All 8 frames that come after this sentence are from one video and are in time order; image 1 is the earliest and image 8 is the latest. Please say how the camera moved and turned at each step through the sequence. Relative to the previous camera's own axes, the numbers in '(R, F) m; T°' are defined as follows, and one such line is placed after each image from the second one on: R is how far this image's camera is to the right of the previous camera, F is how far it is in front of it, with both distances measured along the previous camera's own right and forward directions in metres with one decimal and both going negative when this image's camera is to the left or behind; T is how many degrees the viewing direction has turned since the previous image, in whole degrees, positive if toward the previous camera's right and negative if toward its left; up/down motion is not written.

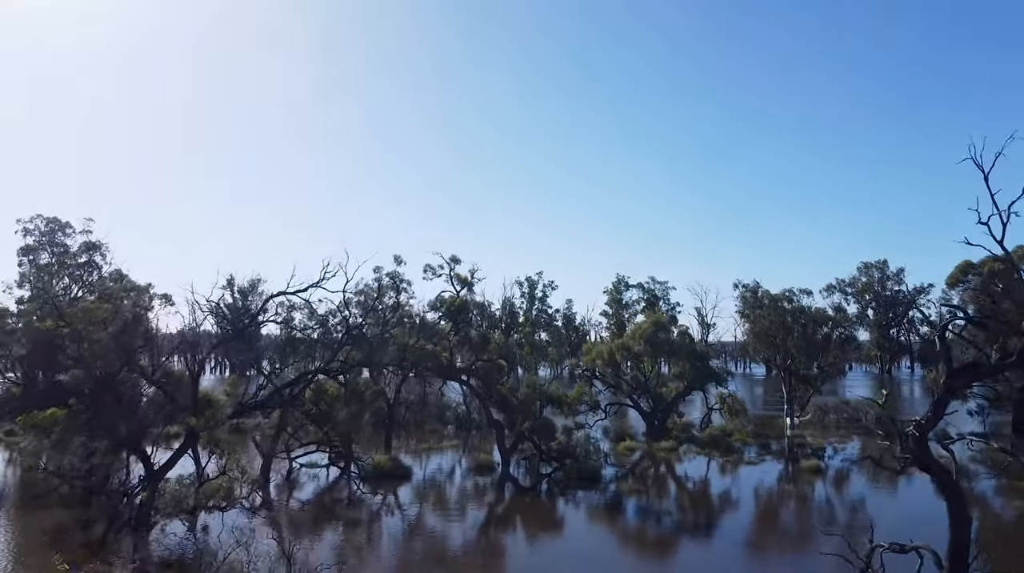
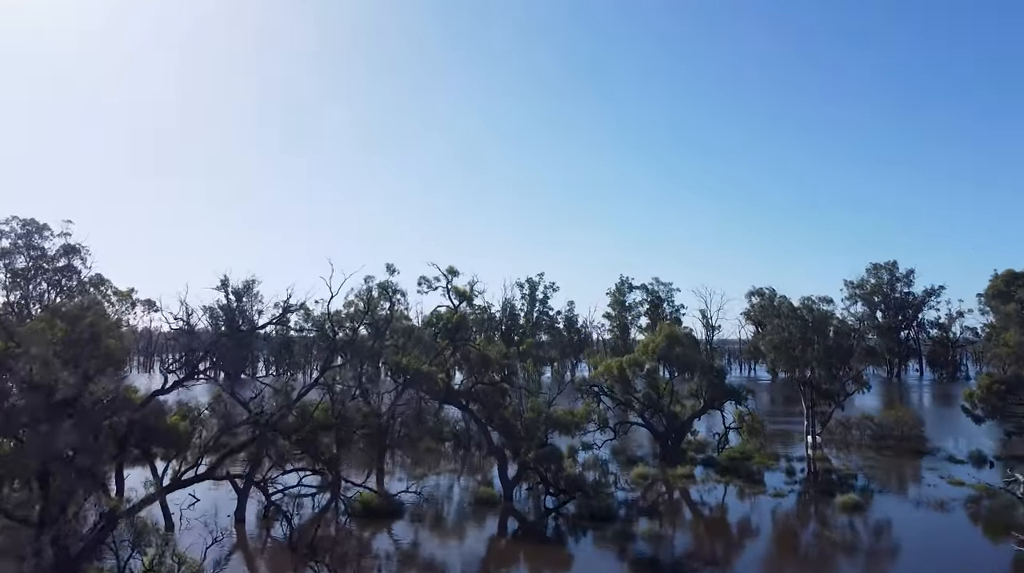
(-0.1, +2.0) m; 0°
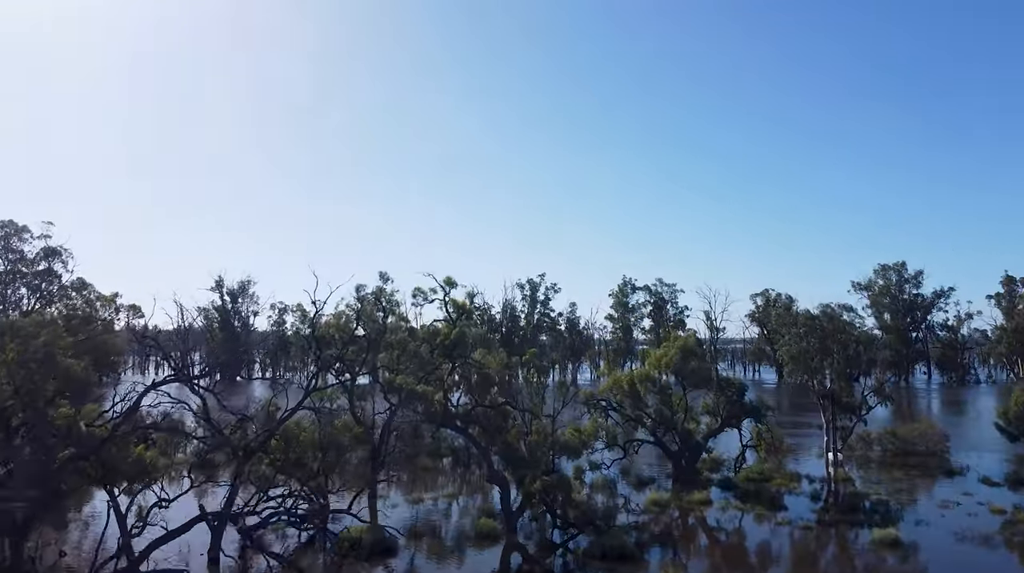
(-0.1, +1.8) m; 0°
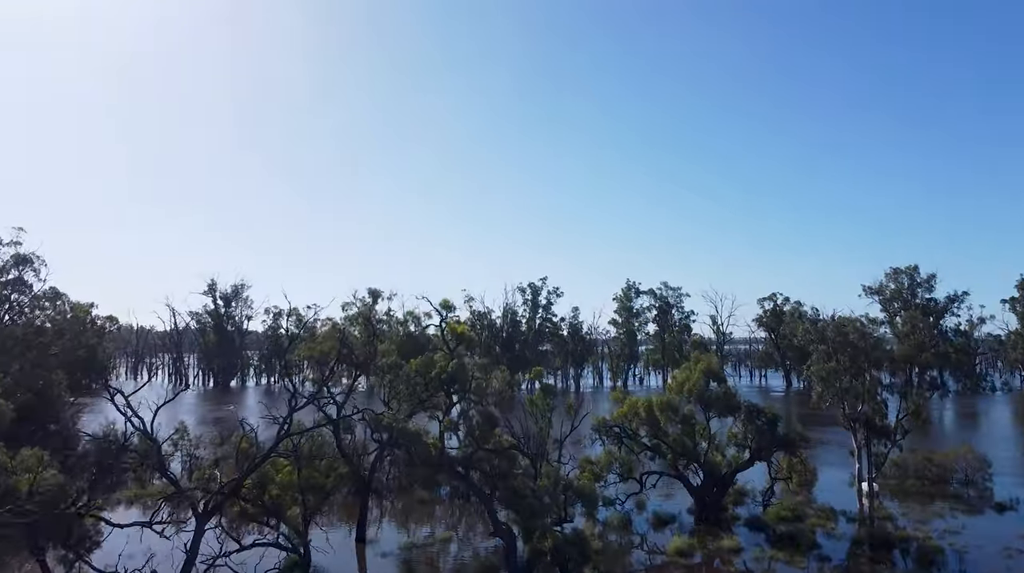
(-0.2, +2.4) m; 0°
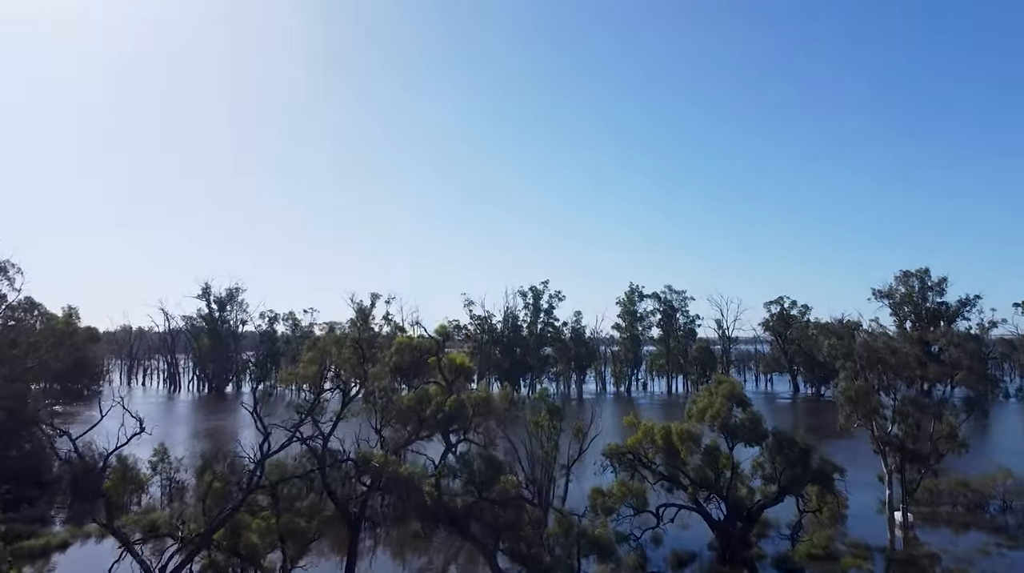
(-0.1, +2.0) m; 0°
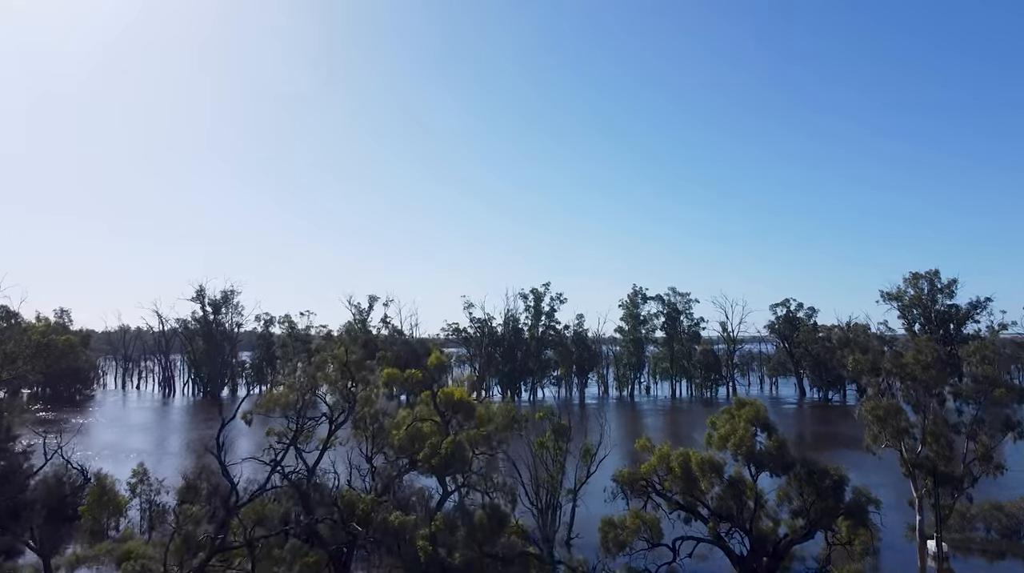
(-0.1, +1.7) m; 0°
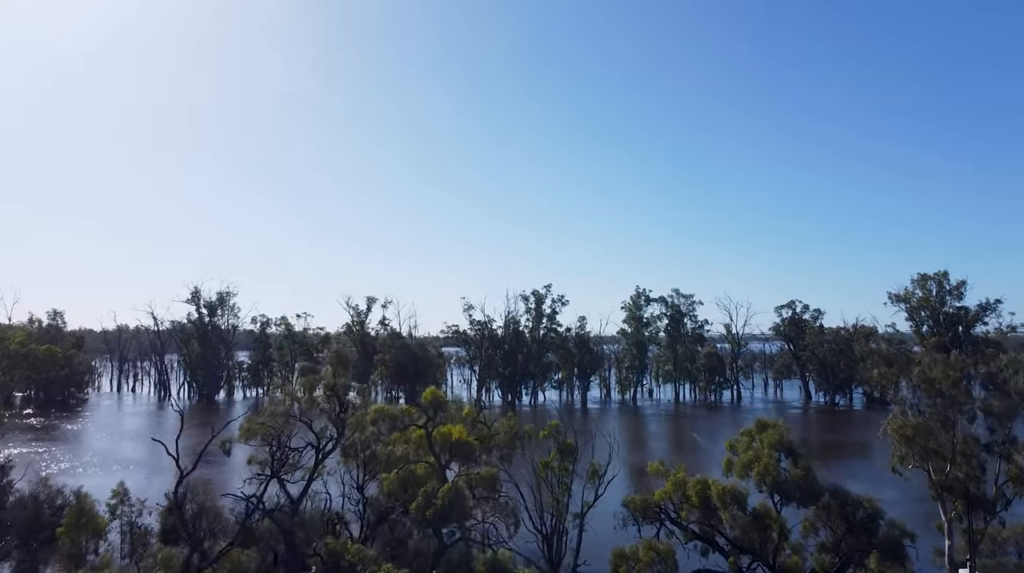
(-0.1, +1.5) m; 0°
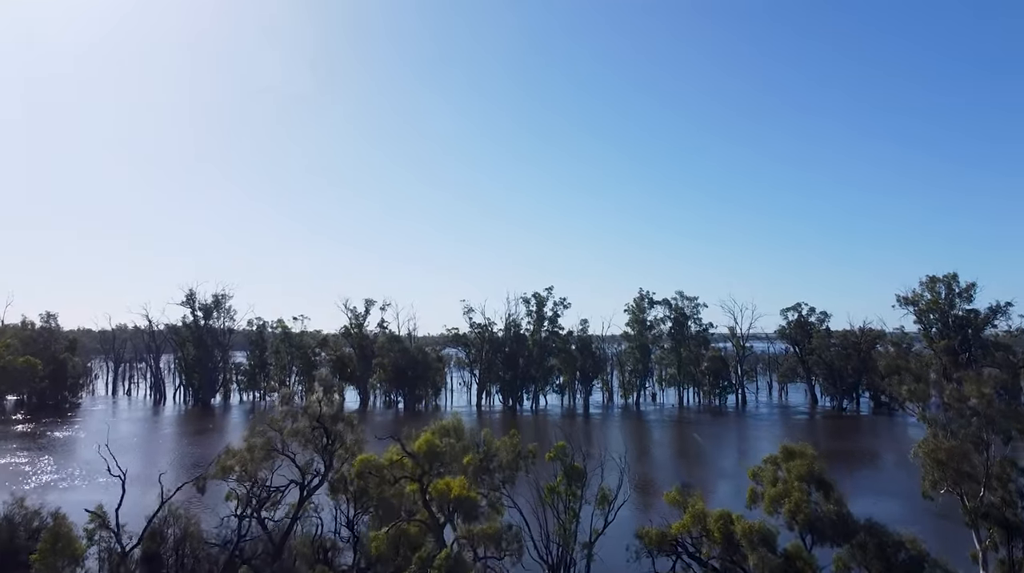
(-0.1, +1.5) m; 0°
